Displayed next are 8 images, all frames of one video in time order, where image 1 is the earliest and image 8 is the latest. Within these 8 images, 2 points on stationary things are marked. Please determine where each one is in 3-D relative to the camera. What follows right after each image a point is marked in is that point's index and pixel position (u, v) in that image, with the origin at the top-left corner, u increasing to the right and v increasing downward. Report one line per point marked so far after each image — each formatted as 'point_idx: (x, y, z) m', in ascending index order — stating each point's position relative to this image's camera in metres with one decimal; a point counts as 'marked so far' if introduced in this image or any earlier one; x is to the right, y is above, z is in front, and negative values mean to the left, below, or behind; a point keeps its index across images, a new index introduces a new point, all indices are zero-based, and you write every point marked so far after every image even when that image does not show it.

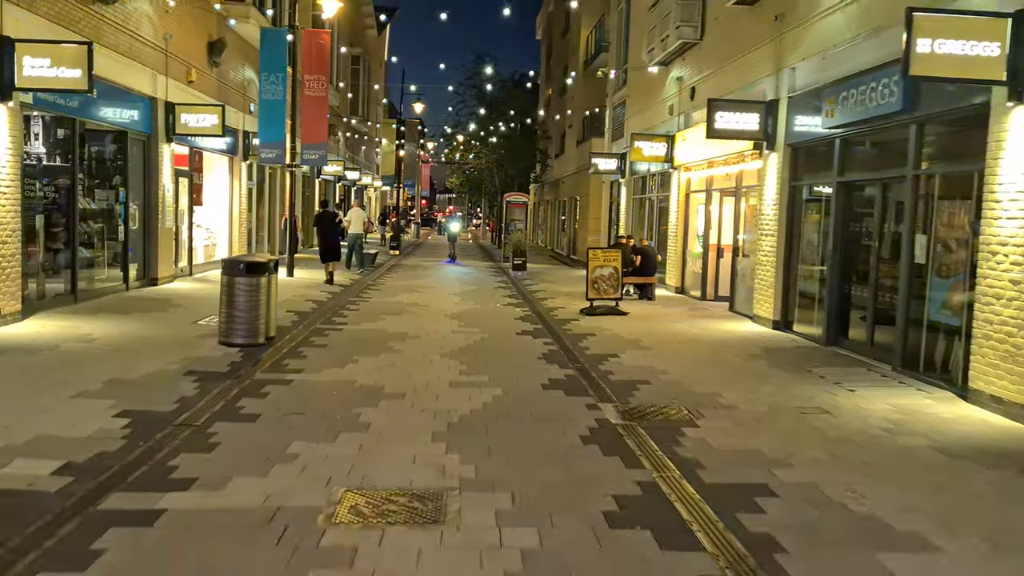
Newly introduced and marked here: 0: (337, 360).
0: (-1.7, -0.7, +8.5) m
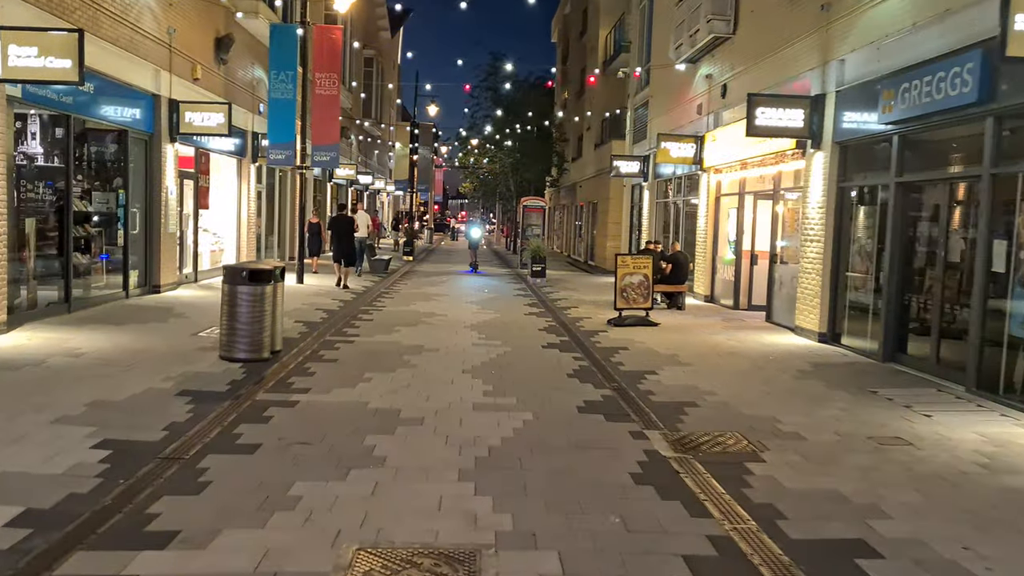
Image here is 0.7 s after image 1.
0: (-1.4, -0.8, +7.7) m
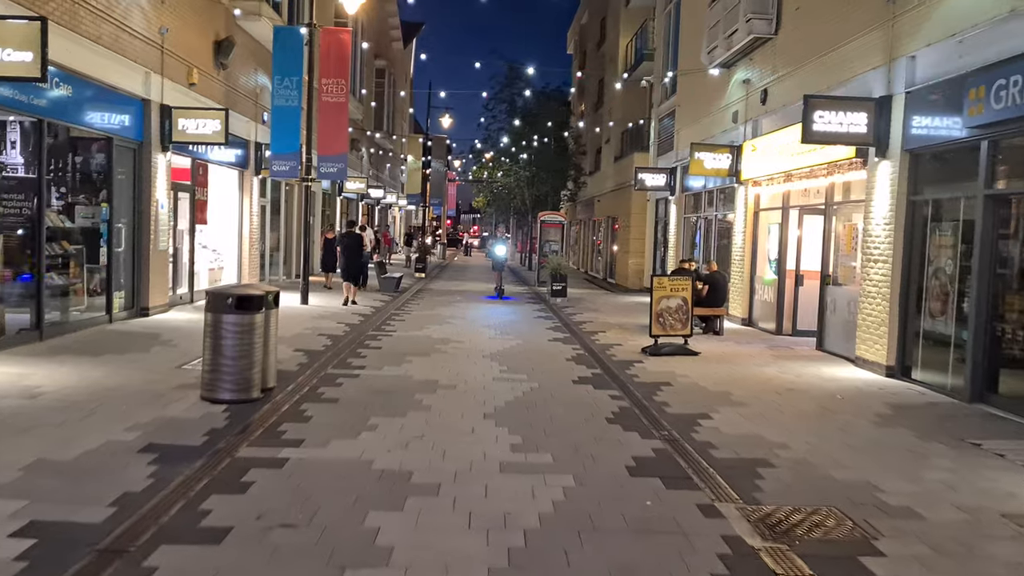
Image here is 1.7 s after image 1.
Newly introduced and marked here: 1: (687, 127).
0: (-1.2, -1.0, +6.5) m
1: (+3.5, +3.2, +18.1) m
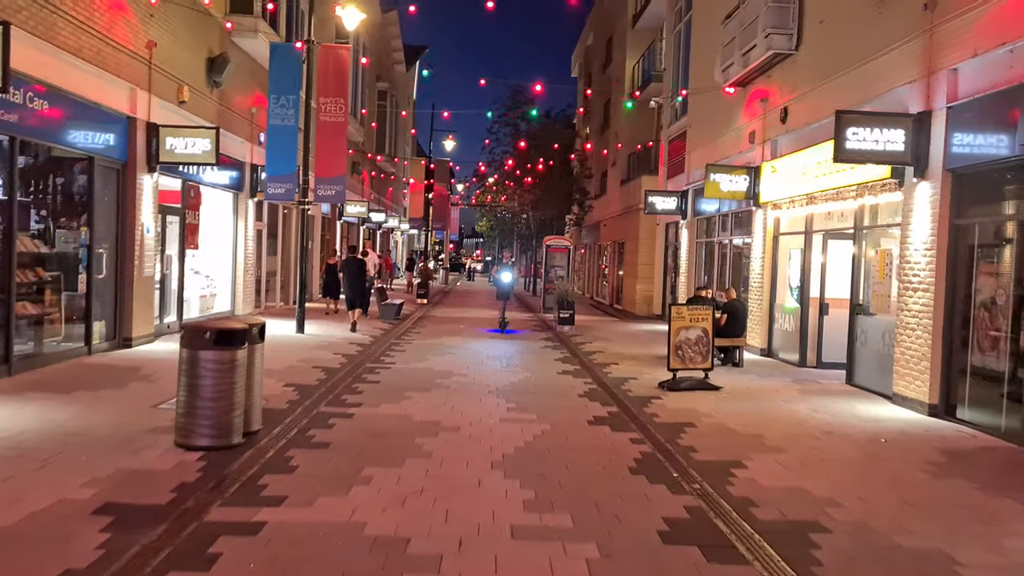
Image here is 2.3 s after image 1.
0: (-1.1, -1.2, +5.8) m
1: (+3.7, +2.7, +17.5) m
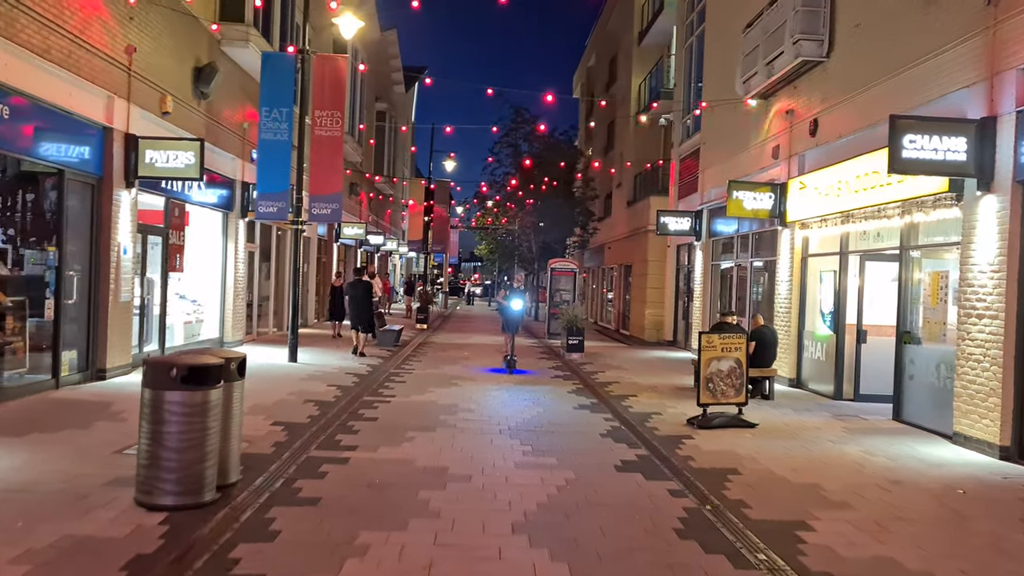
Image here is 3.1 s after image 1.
0: (-1.0, -1.4, +4.8) m
1: (+3.8, +2.2, +16.6) m
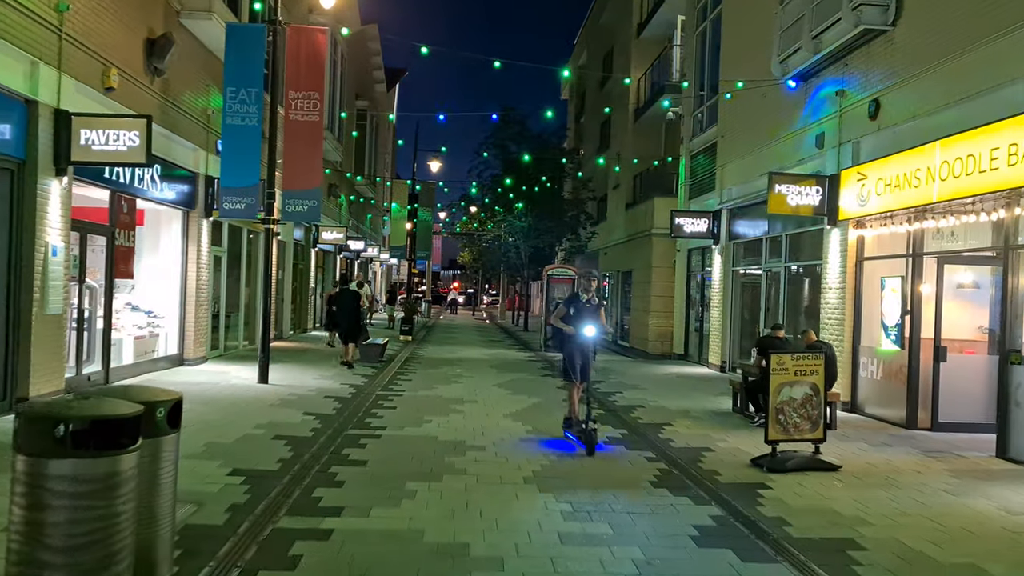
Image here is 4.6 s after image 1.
0: (-0.7, -1.4, +2.9) m
1: (+3.8, +2.1, +14.8) m
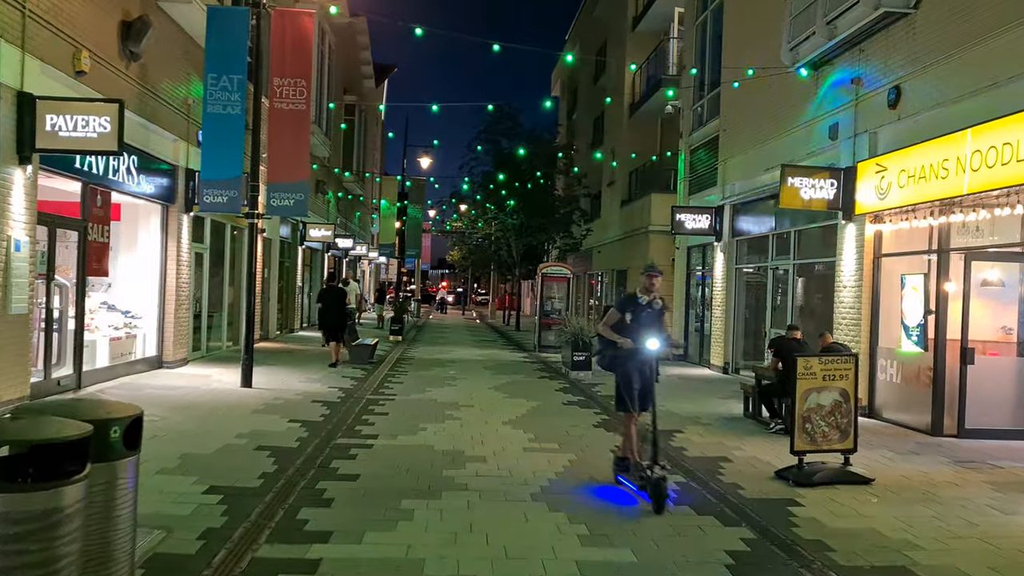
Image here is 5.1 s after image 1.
0: (-0.6, -1.4, +2.3) m
1: (+3.7, +2.1, +14.3) m
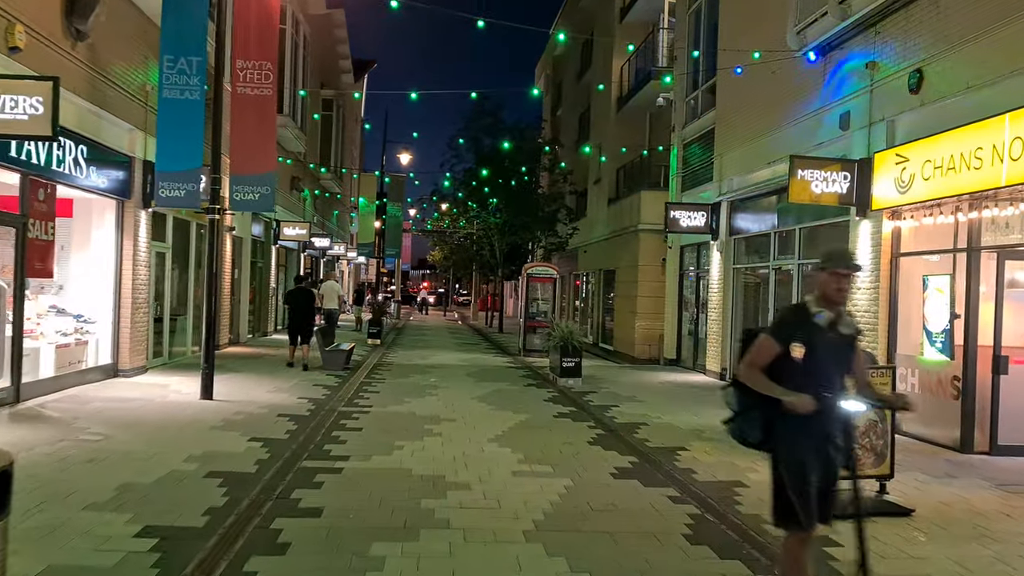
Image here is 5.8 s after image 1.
0: (-0.5, -1.4, +1.3) m
1: (+3.5, +2.1, +13.4) m
